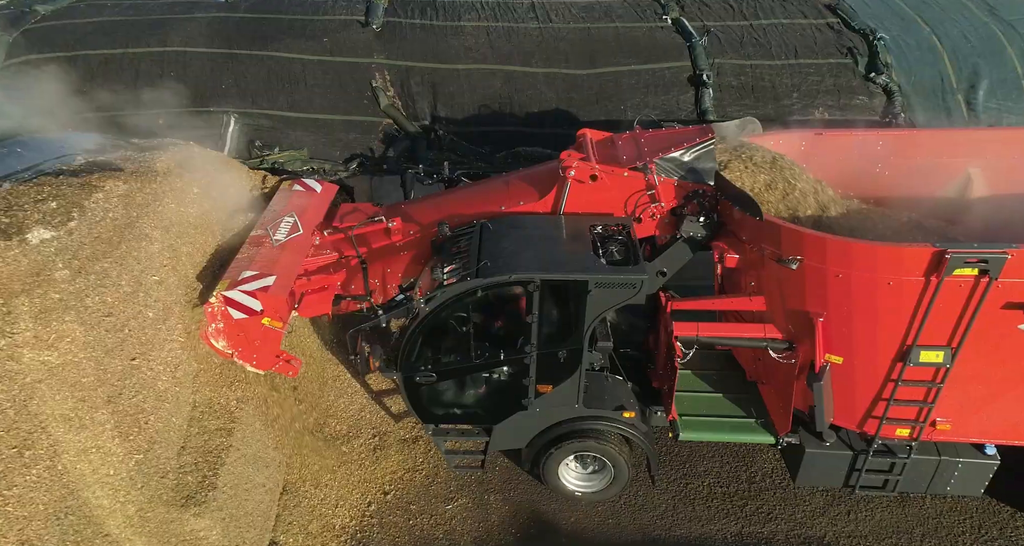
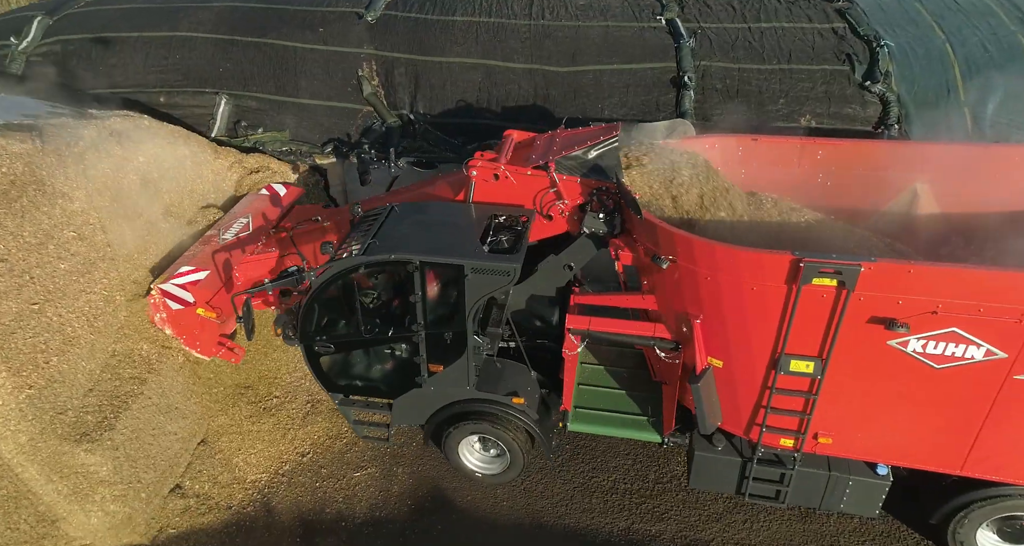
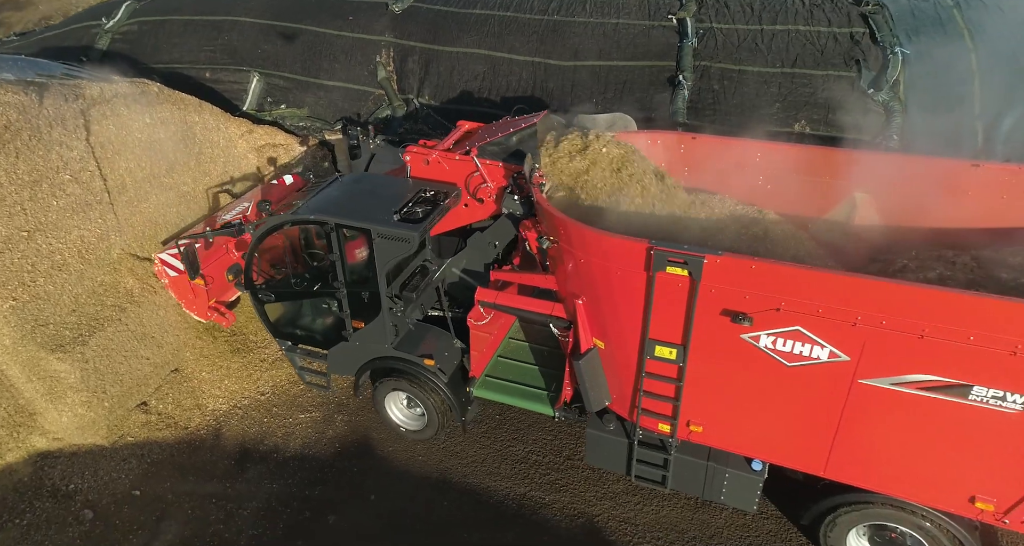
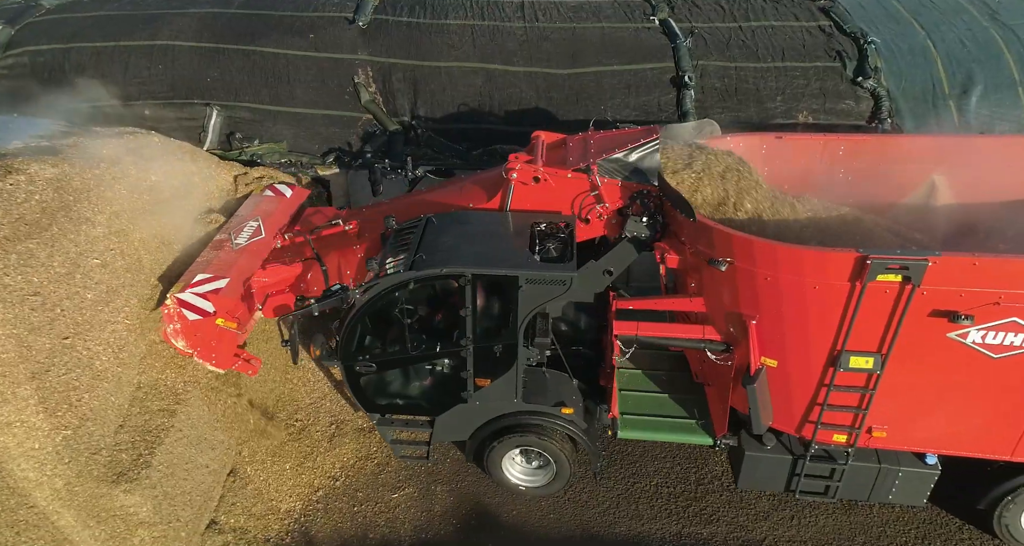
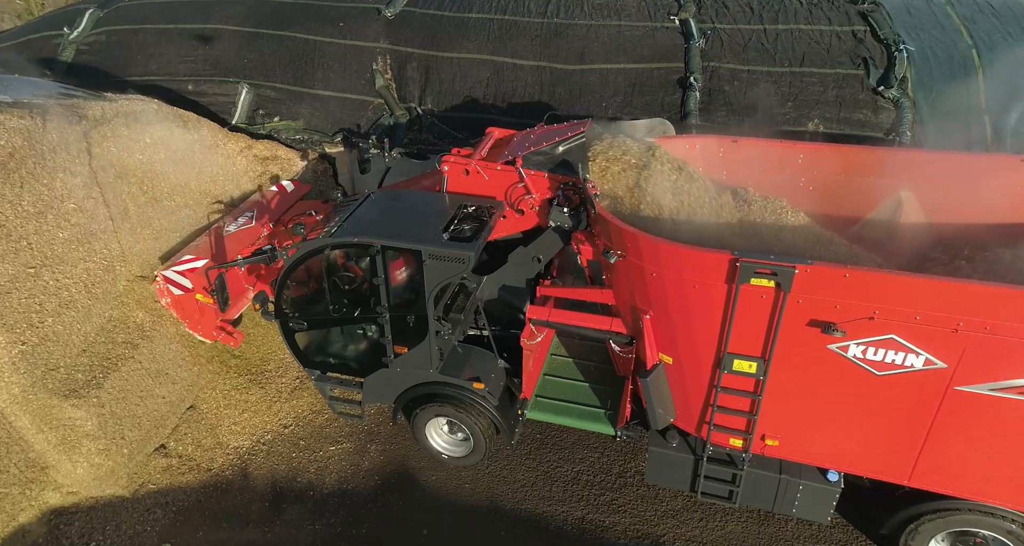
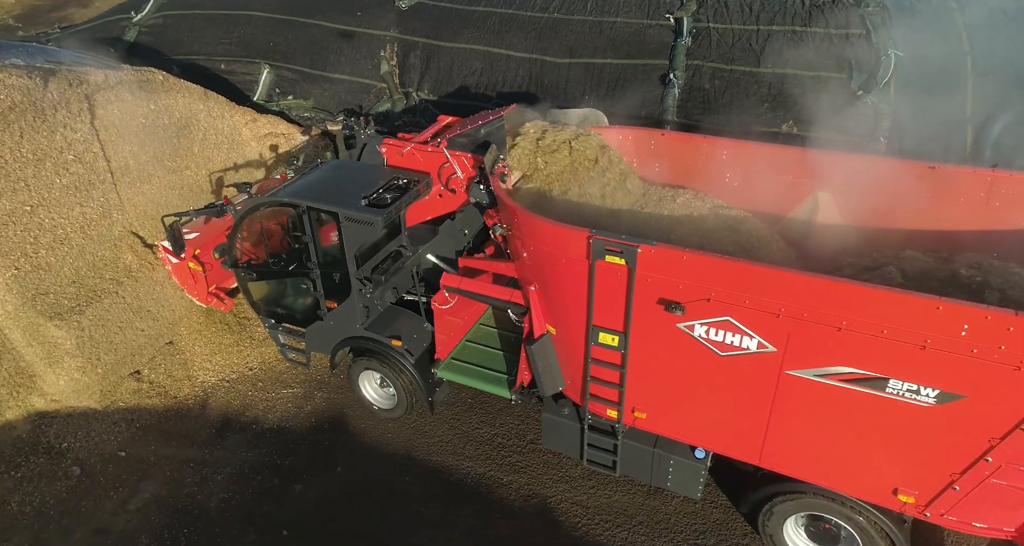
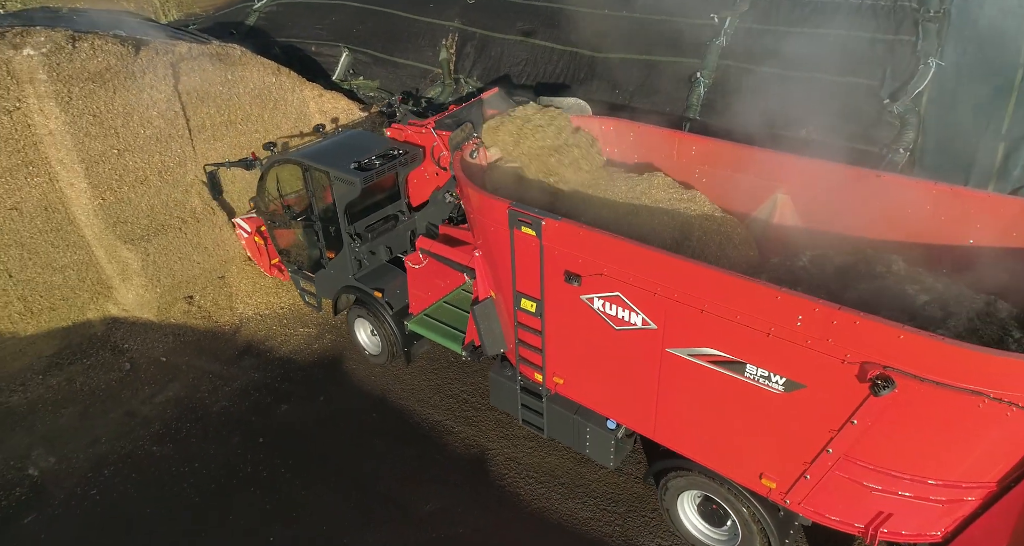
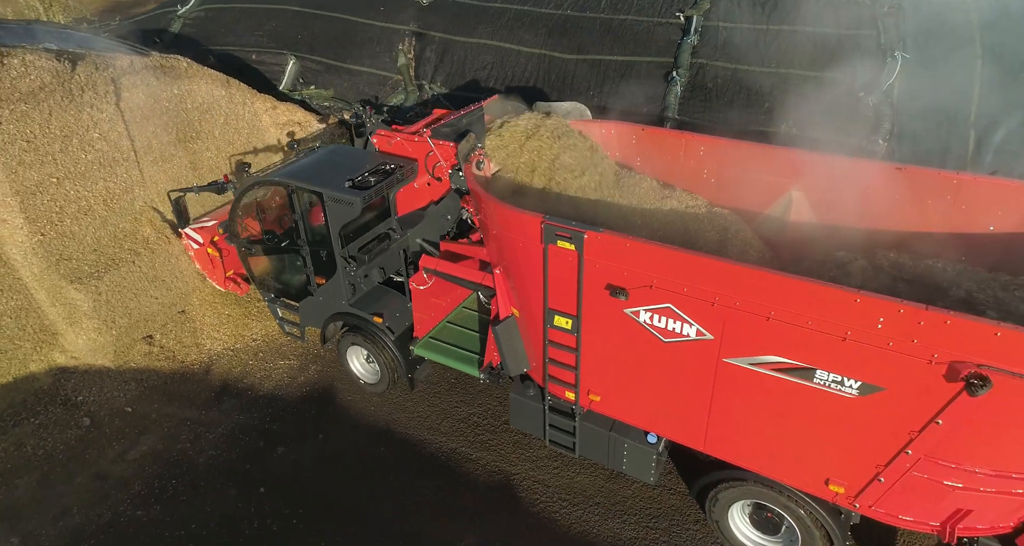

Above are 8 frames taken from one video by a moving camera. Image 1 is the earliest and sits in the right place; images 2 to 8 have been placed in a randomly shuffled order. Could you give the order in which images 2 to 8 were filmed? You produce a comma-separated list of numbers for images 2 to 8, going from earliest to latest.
4, 2, 5, 3, 6, 8, 7
